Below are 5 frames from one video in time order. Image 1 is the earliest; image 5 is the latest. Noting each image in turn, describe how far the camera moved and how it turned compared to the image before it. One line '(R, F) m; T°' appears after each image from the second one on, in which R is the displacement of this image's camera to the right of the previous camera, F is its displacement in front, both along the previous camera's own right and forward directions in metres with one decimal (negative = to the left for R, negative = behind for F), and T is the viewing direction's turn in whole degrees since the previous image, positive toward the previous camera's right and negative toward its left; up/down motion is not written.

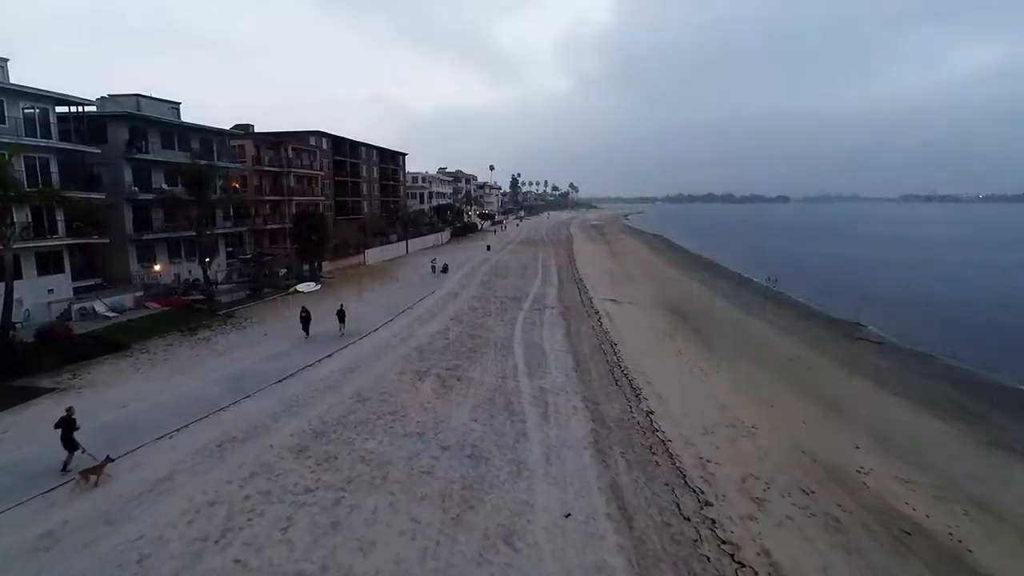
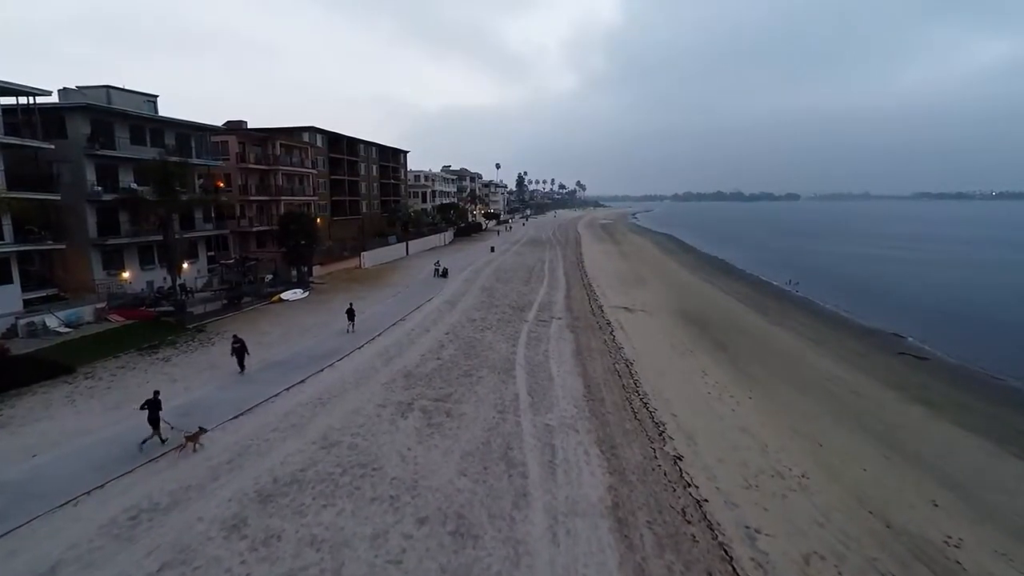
(+0.2, +3.1) m; -1°
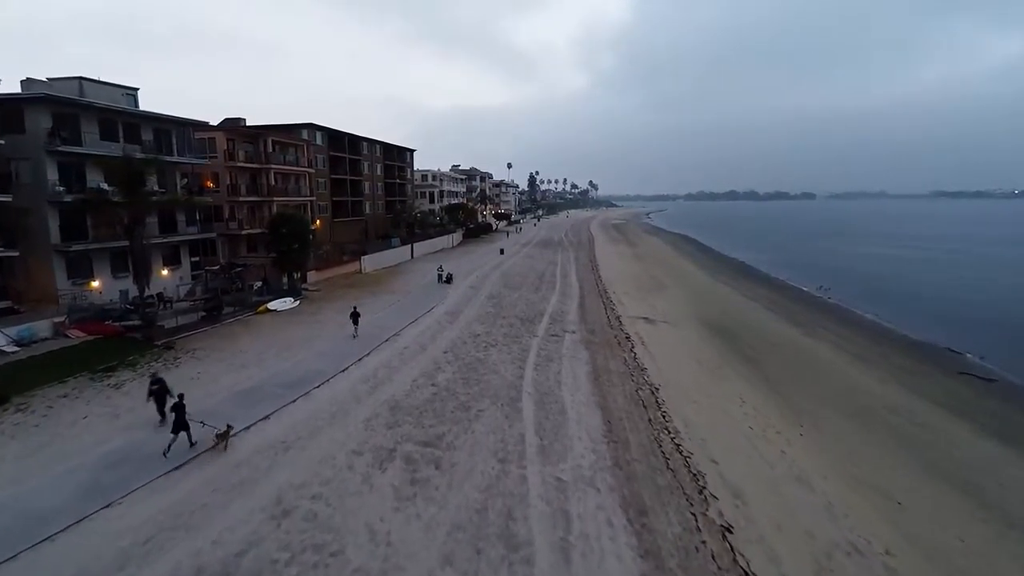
(+0.2, +3.2) m; -1°
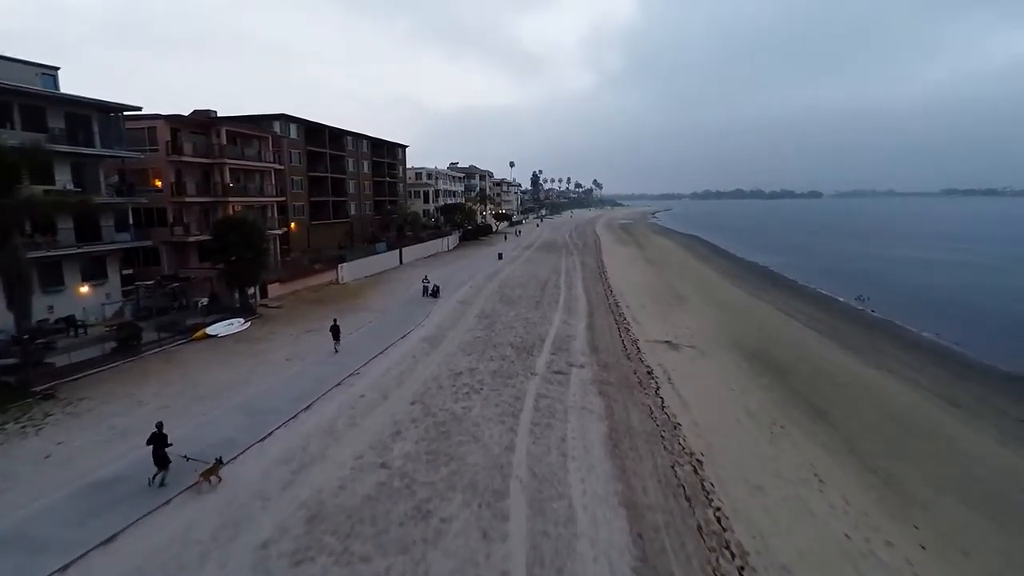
(+0.5, +5.8) m; 0°
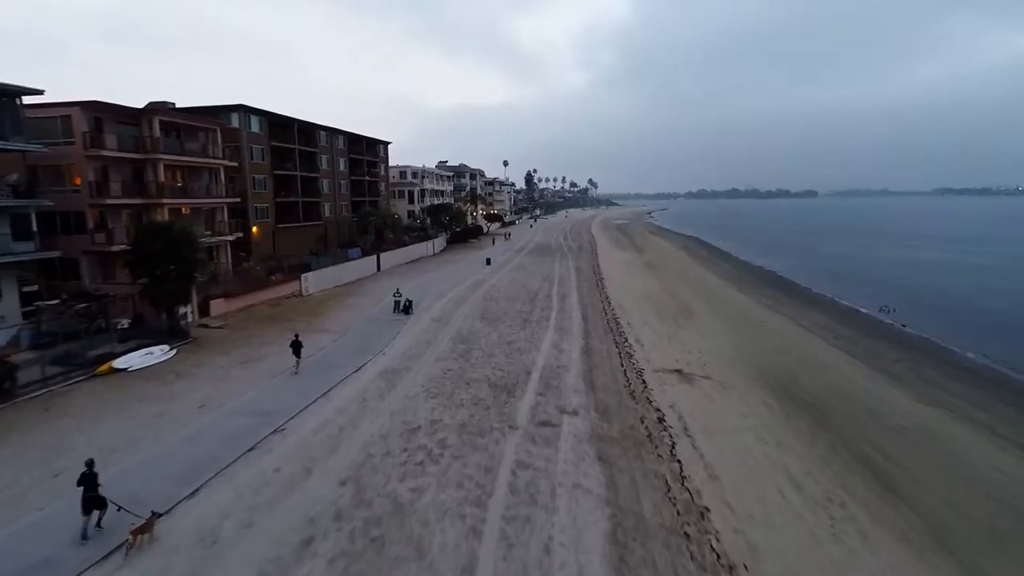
(+0.6, +4.6) m; 0°
